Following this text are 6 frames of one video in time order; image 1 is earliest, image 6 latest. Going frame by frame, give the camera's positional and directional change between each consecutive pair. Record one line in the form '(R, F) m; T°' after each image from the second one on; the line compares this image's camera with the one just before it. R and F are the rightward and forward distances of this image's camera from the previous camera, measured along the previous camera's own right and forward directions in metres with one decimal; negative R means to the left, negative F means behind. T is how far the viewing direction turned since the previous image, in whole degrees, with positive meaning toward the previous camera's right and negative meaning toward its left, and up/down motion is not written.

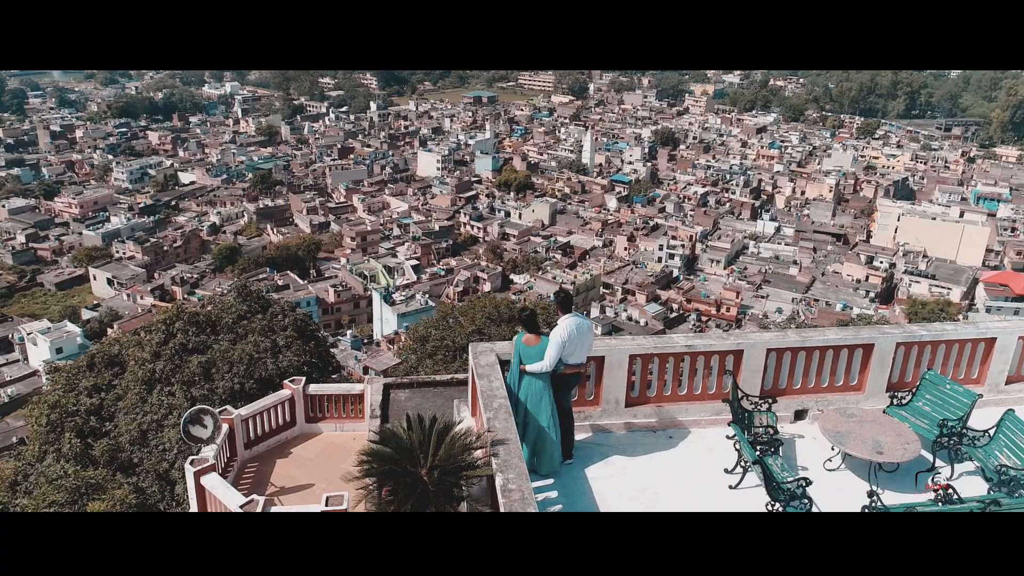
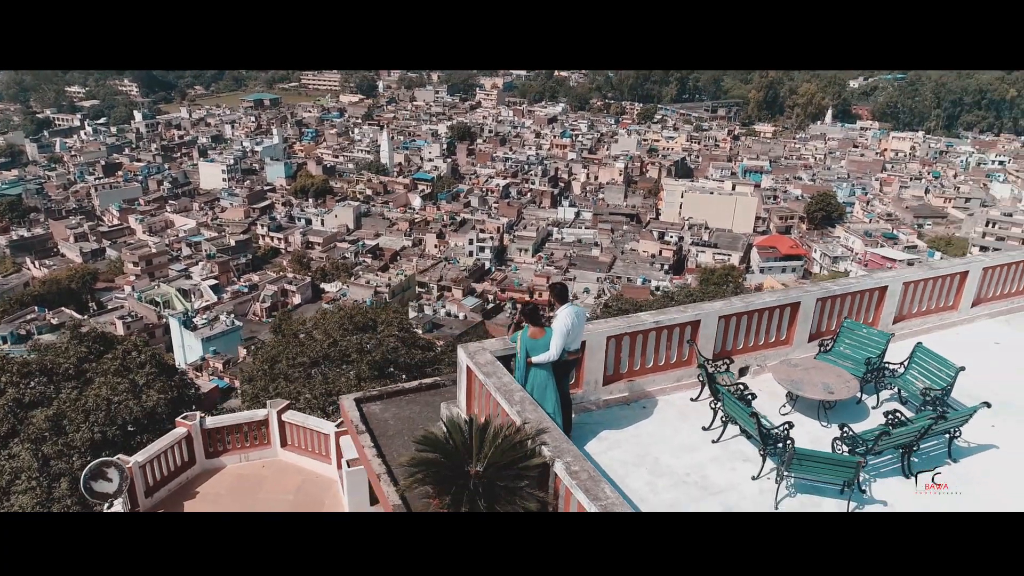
(-1.1, 0.0) m; +15°
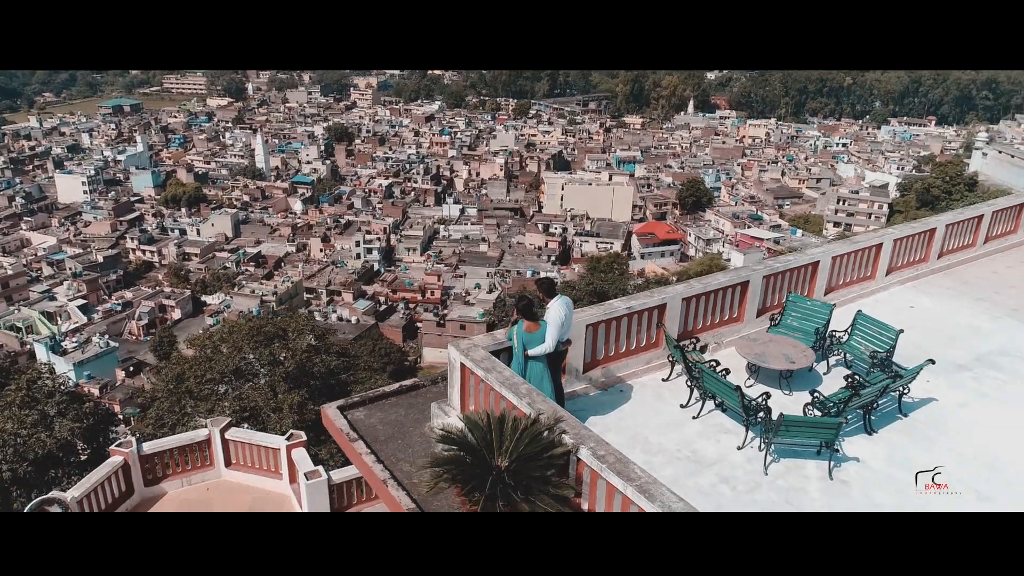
(-0.7, 0.0) m; +9°
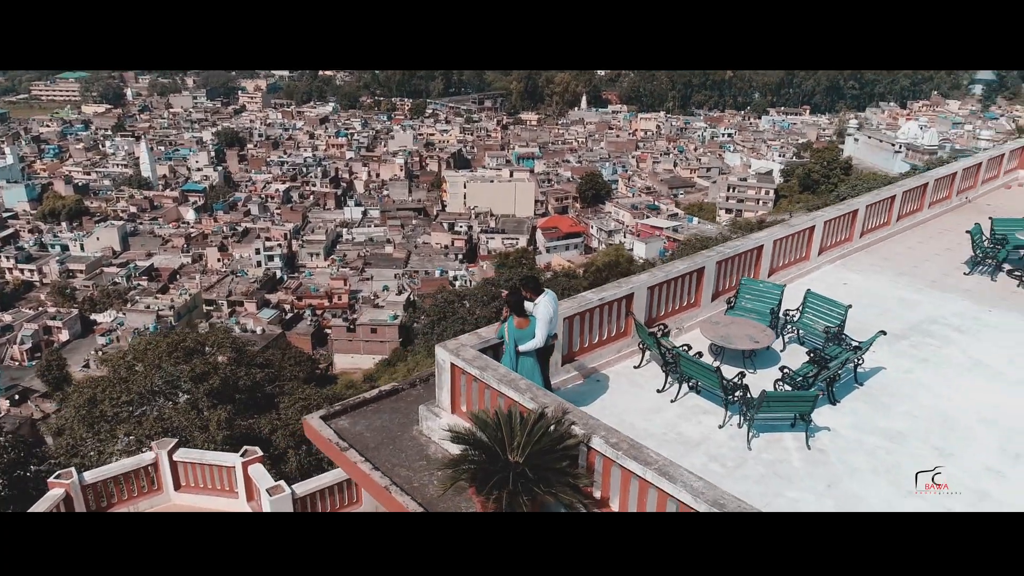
(-0.5, 0.0) m; +7°
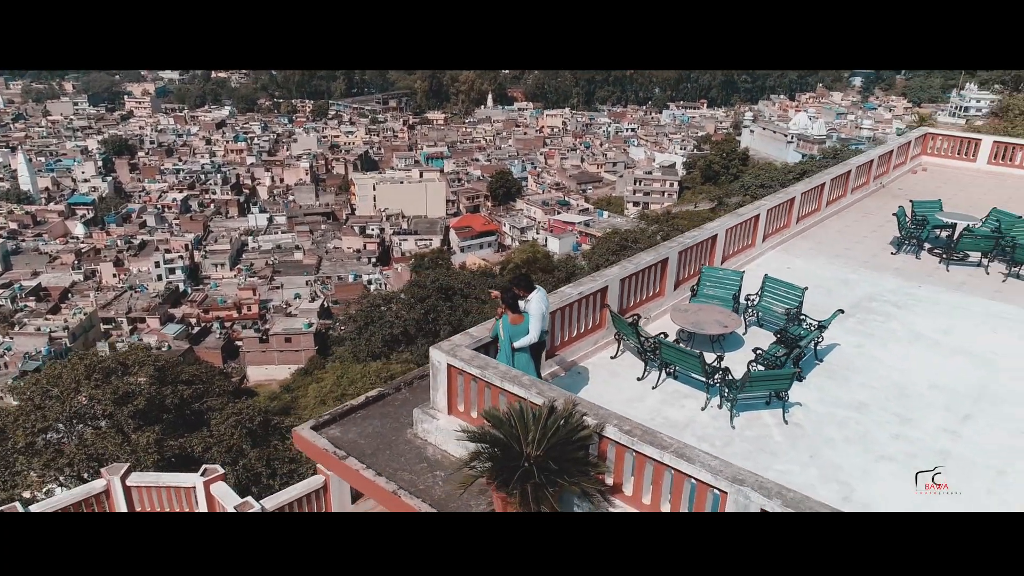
(-0.5, 0.0) m; +7°
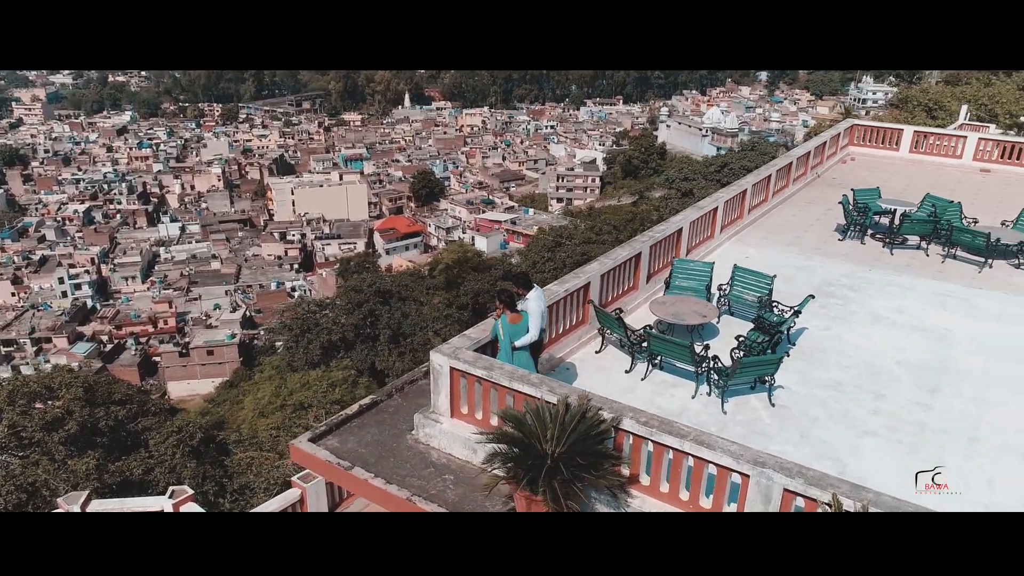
(-0.5, 0.0) m; +6°
